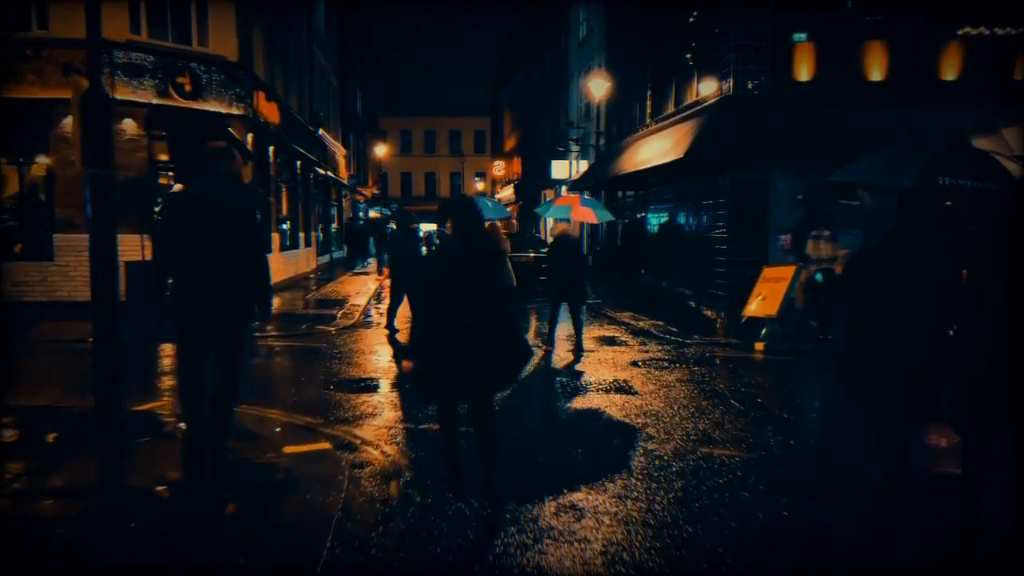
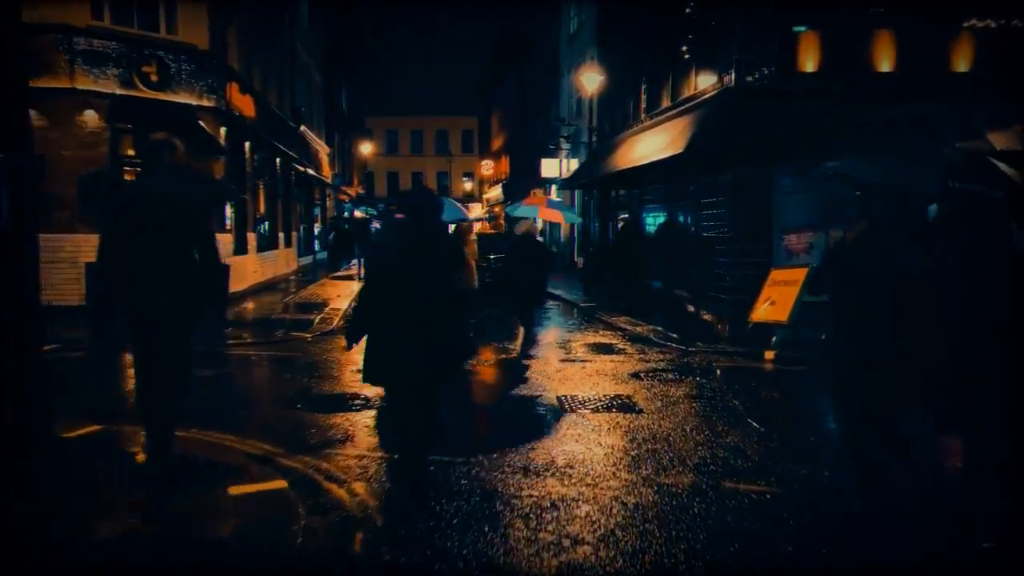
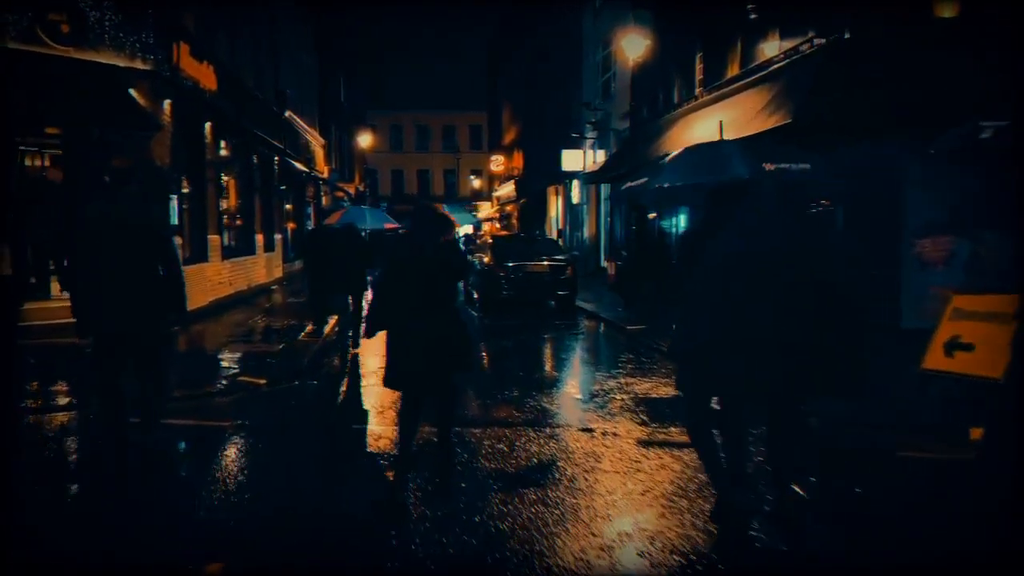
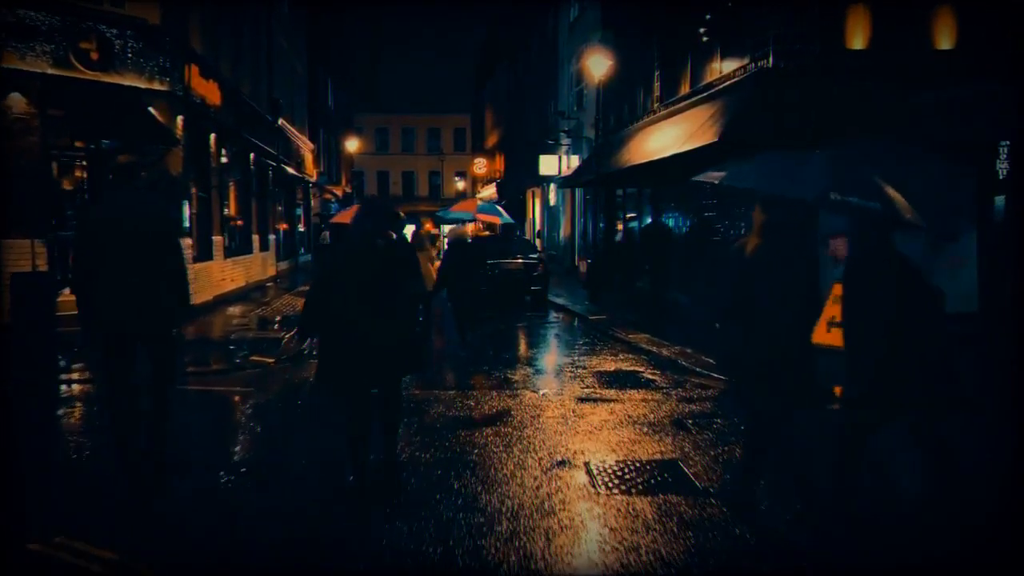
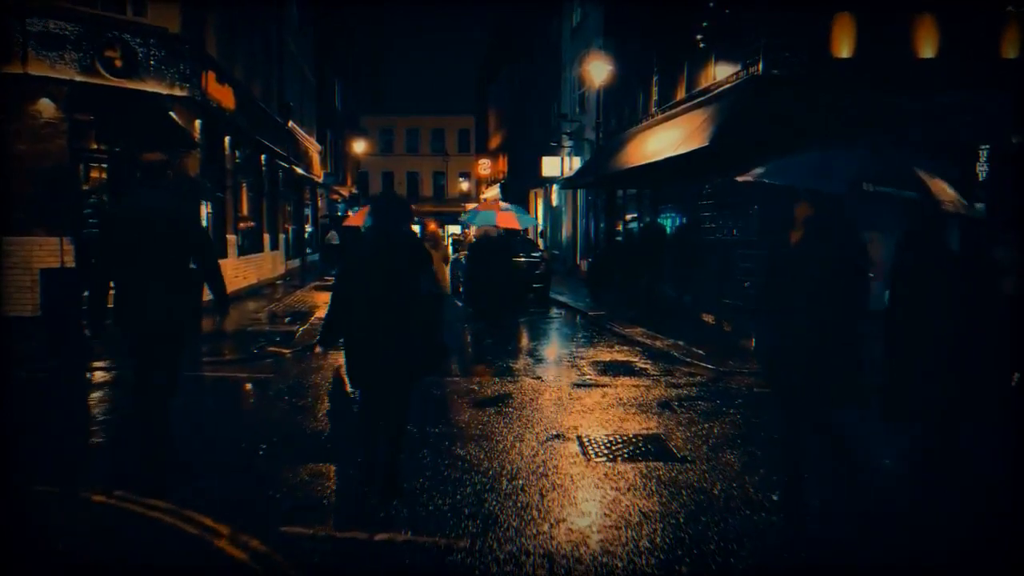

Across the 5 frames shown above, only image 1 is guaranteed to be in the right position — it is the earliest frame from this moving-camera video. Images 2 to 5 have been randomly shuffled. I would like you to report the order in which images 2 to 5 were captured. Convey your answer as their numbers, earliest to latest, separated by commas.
2, 5, 4, 3
